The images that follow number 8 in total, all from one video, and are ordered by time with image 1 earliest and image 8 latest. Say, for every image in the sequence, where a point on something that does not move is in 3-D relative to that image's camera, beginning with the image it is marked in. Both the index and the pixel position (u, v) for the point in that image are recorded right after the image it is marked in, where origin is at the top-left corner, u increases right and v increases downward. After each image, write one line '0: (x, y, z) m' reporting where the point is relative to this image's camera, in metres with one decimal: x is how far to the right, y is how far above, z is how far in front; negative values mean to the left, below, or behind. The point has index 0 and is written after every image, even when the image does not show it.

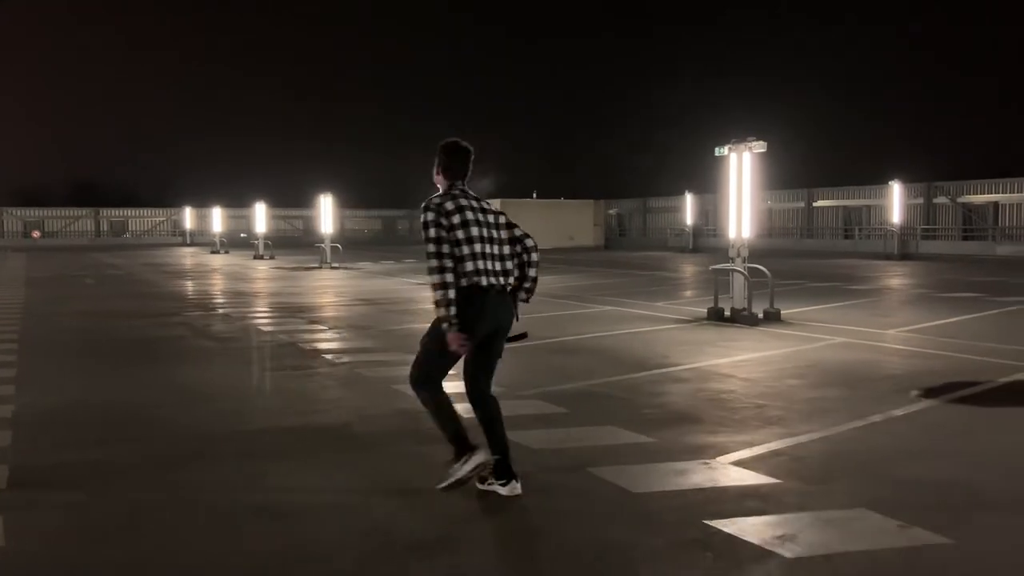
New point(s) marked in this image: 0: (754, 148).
0: (+3.8, +2.2, +14.2) m
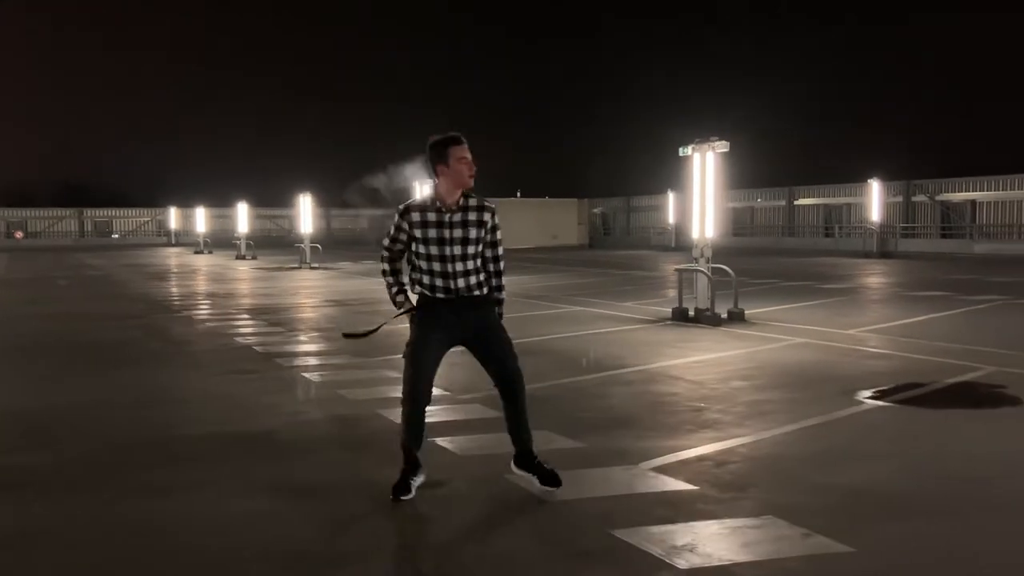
0: (+3.2, +2.2, +14.1) m
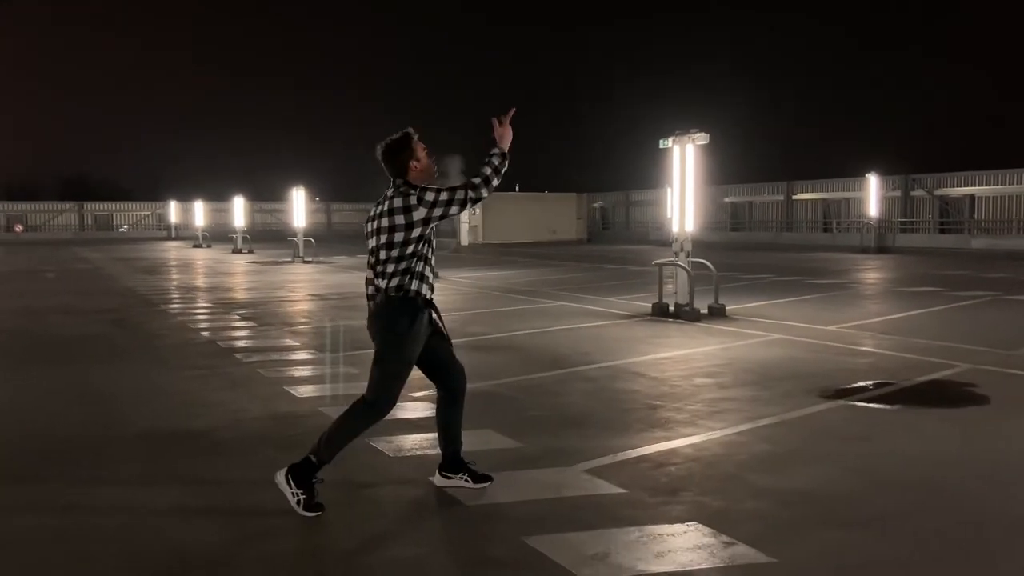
0: (+2.9, +2.3, +13.9) m
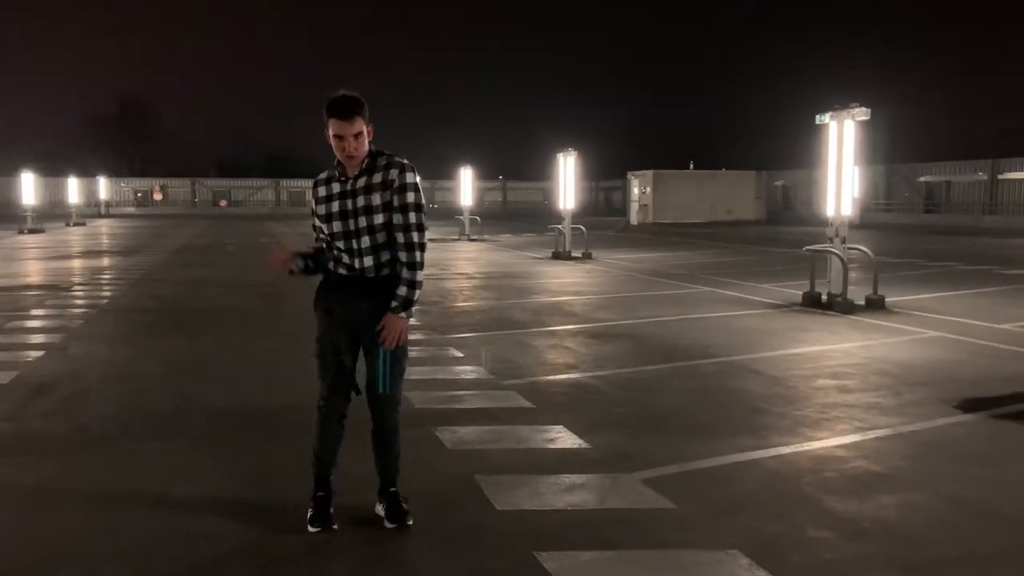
0: (+4.9, +2.4, +12.7) m
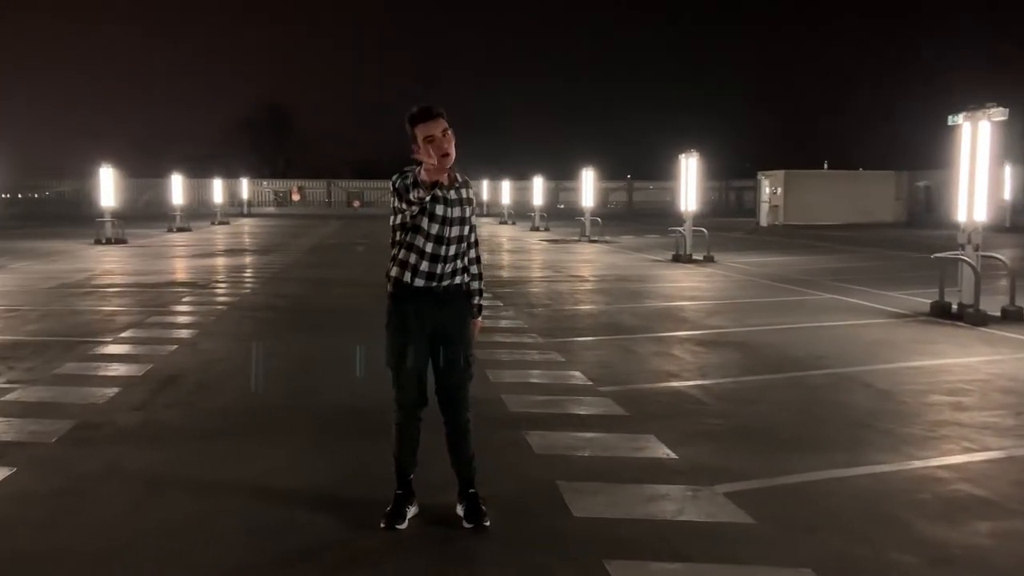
0: (+6.4, +2.3, +12.0) m
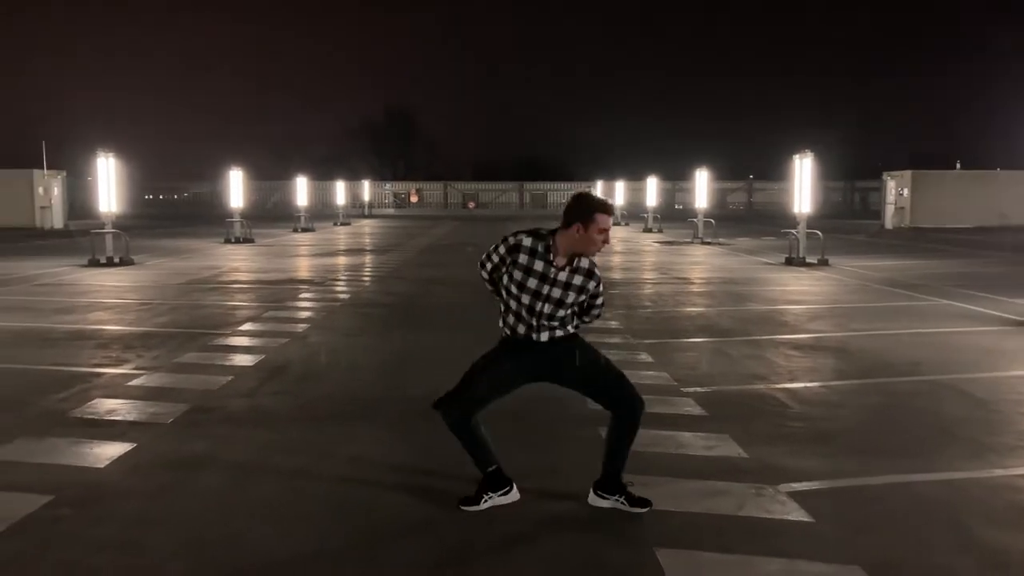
0: (+7.7, +2.2, +11.4) m
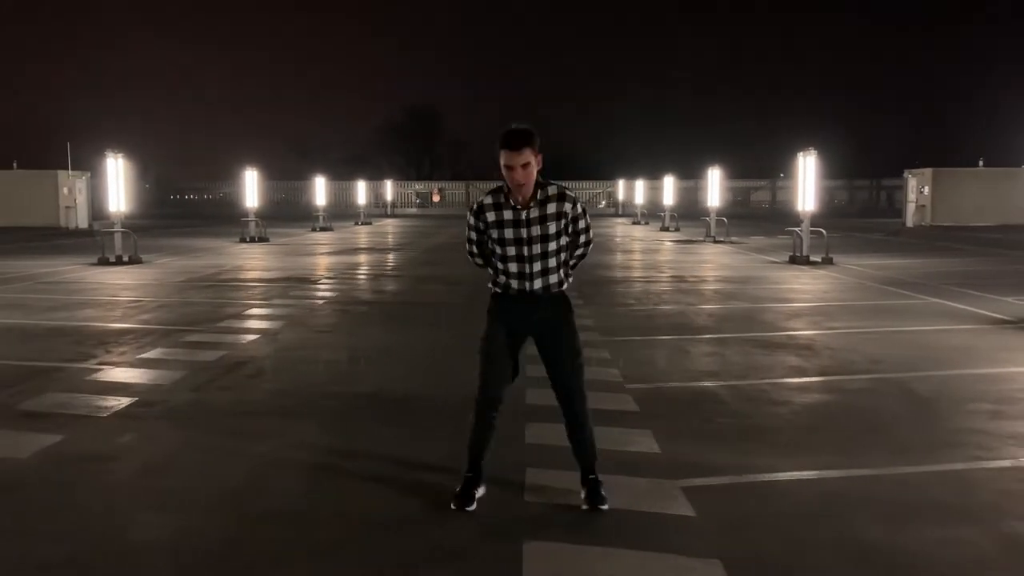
0: (+7.4, +2.2, +11.2) m
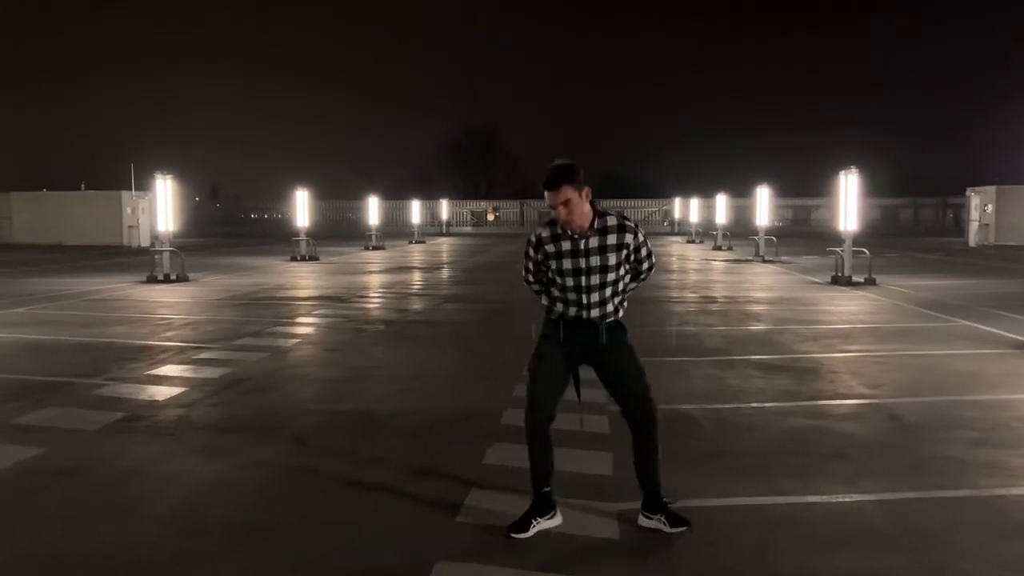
0: (+7.5, +1.9, +10.8) m
